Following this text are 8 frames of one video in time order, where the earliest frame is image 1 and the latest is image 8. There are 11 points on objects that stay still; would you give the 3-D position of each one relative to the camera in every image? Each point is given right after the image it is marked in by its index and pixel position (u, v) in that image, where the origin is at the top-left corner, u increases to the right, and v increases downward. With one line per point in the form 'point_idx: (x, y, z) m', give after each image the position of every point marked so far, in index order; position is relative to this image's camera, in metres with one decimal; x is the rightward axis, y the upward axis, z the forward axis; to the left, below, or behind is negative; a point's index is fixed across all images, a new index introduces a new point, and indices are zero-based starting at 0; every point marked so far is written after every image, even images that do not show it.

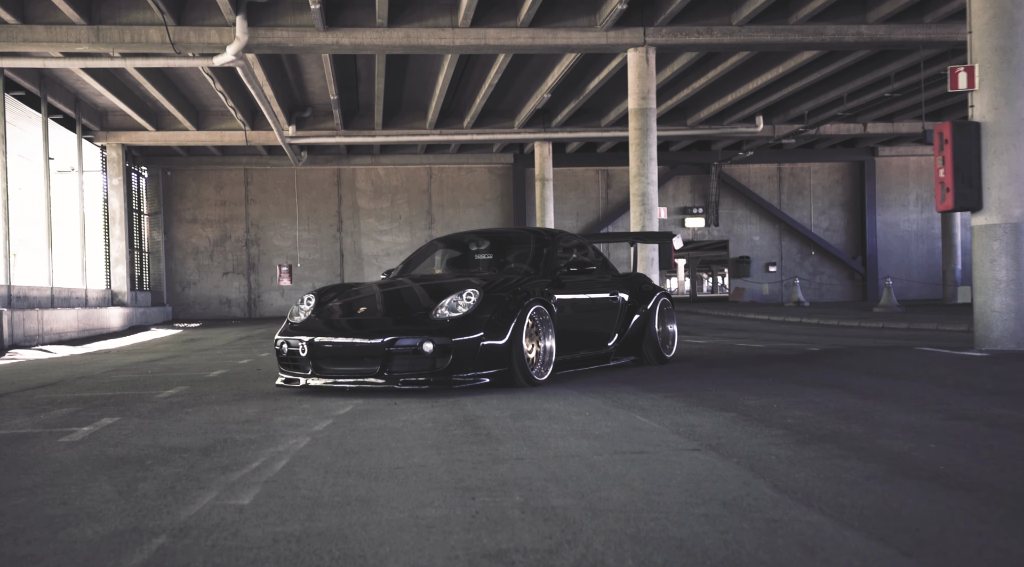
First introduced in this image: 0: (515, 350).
0: (0.0, -0.5, +6.1) m
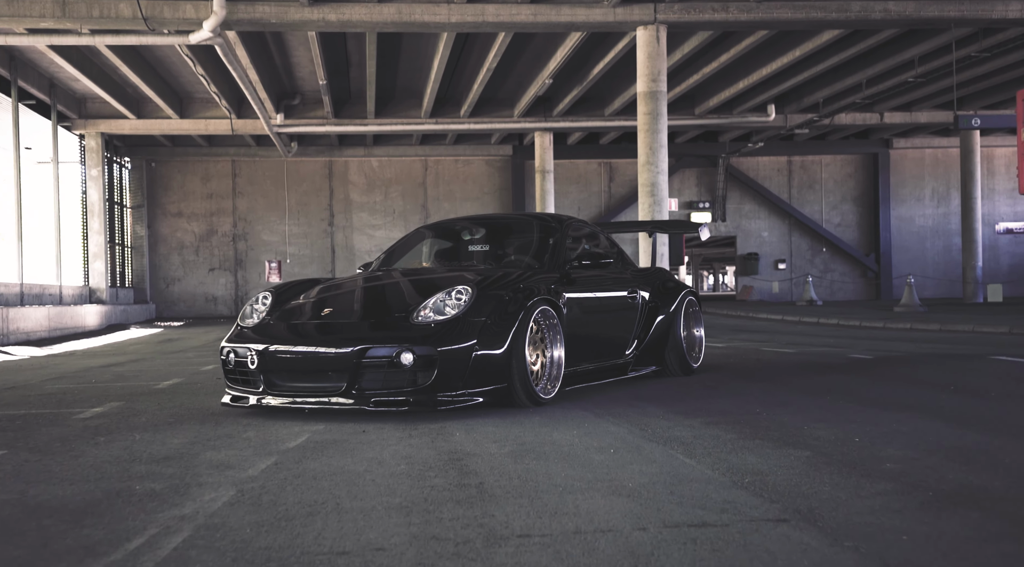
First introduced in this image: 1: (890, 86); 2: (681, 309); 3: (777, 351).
0: (0.0, -0.5, +4.9) m
1: (+8.9, +4.7, +19.5) m
2: (+1.3, -0.2, +6.5) m
3: (+2.9, -0.7, +8.9) m
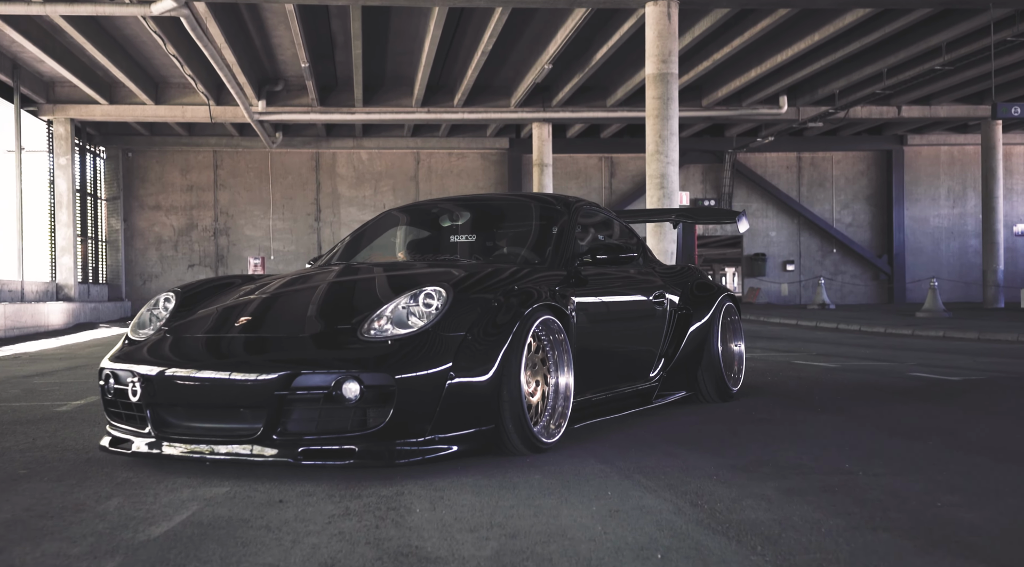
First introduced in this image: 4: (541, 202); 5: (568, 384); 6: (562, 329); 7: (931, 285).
0: (0.0, -0.5, +3.5) m
1: (+8.9, +4.6, +18.2) m
2: (+1.3, -0.2, +5.1) m
3: (+2.8, -0.8, +7.5) m
4: (+0.2, +0.5, +4.7) m
5: (+0.3, -0.5, +3.9) m
6: (+0.2, -0.2, +3.9) m
7: (+9.0, 0.0, +17.6) m
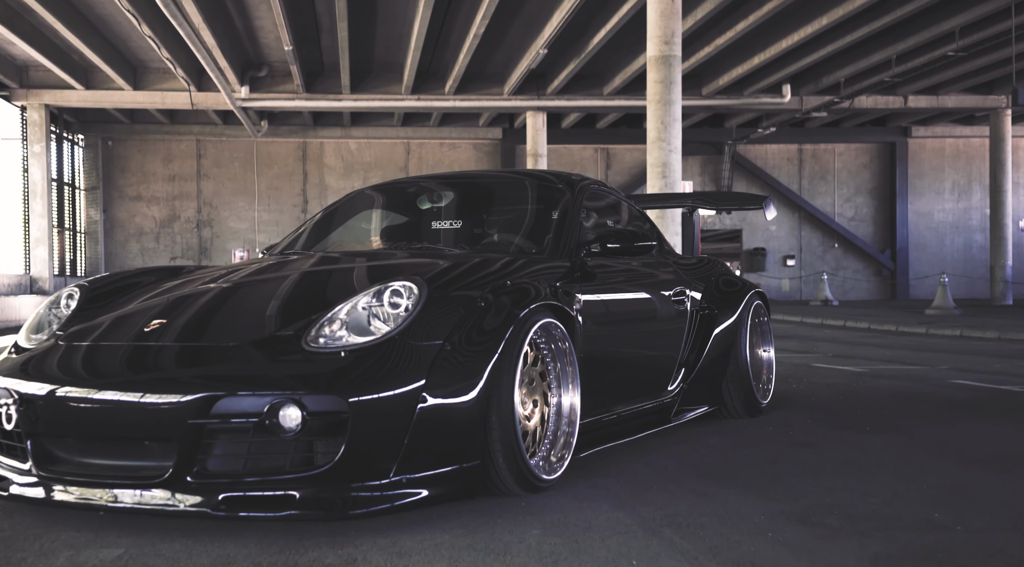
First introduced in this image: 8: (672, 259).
0: (-0.1, -0.4, +2.8) m
1: (+8.7, +4.7, +17.4) m
2: (+1.2, -0.2, +4.4) m
3: (+2.7, -0.7, +6.8) m
4: (+0.1, +0.5, +4.0) m
5: (+0.2, -0.5, +3.2) m
6: (+0.2, -0.2, +3.1) m
7: (+8.9, +0.1, +16.9) m
8: (+0.8, +0.1, +4.2) m
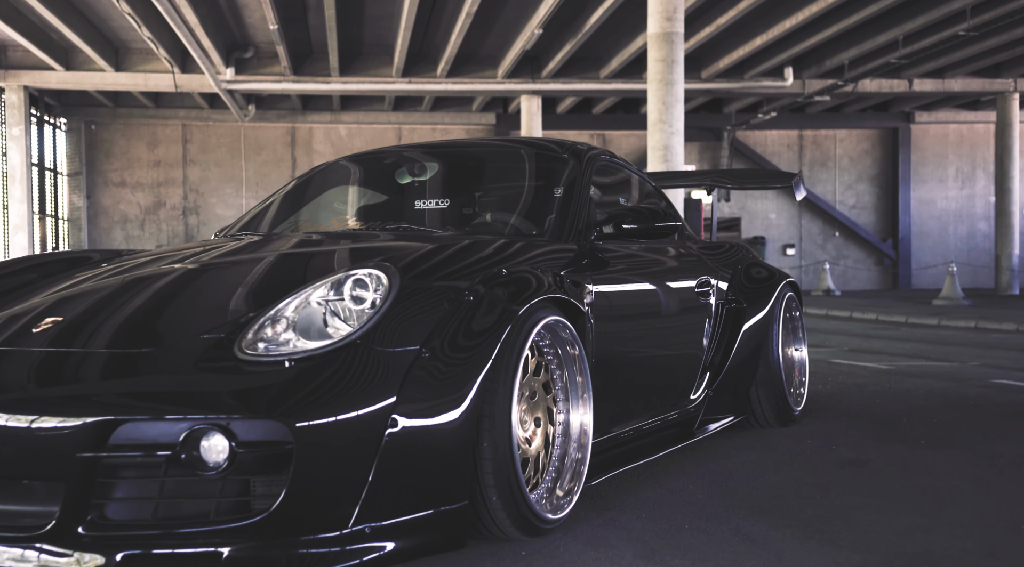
0: (-0.1, -0.4, +2.2) m
1: (+8.6, +4.9, +16.8) m
2: (+1.2, -0.1, +3.8) m
3: (+2.7, -0.6, +6.2) m
4: (+0.1, +0.6, +3.4) m
5: (+0.2, -0.4, +2.6) m
6: (+0.2, -0.2, +2.5) m
7: (+8.8, +0.3, +16.4) m
8: (+0.8, +0.2, +3.6) m
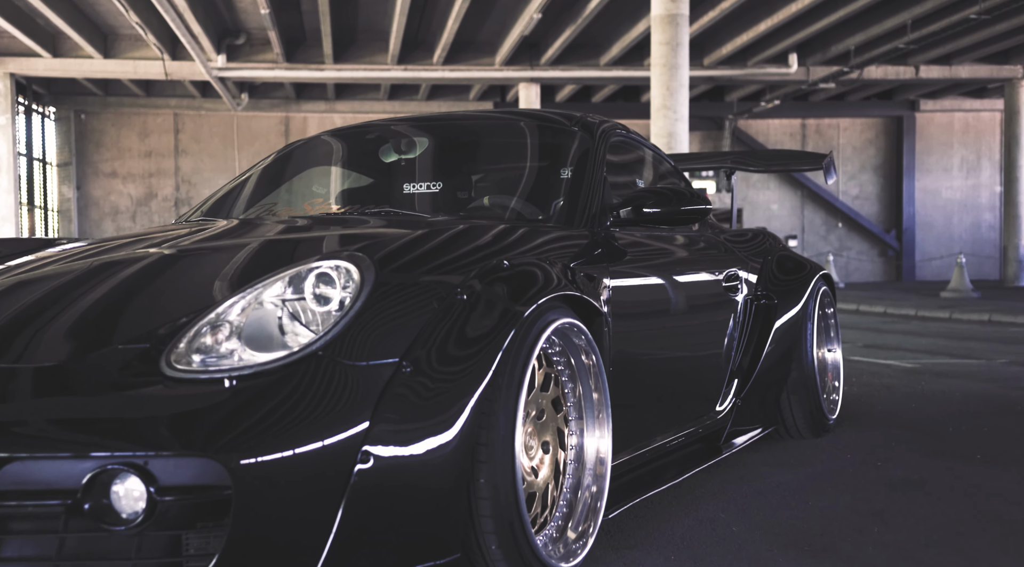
0: (-0.1, -0.4, +1.8) m
1: (+8.6, +5.1, +16.4) m
2: (+1.2, -0.1, +3.4) m
3: (+2.7, -0.6, +5.8) m
4: (+0.1, +0.6, +3.0) m
5: (+0.2, -0.4, +2.2) m
6: (+0.2, -0.2, +2.1) m
7: (+8.7, +0.4, +16.0) m
8: (+0.8, +0.2, +3.2) m
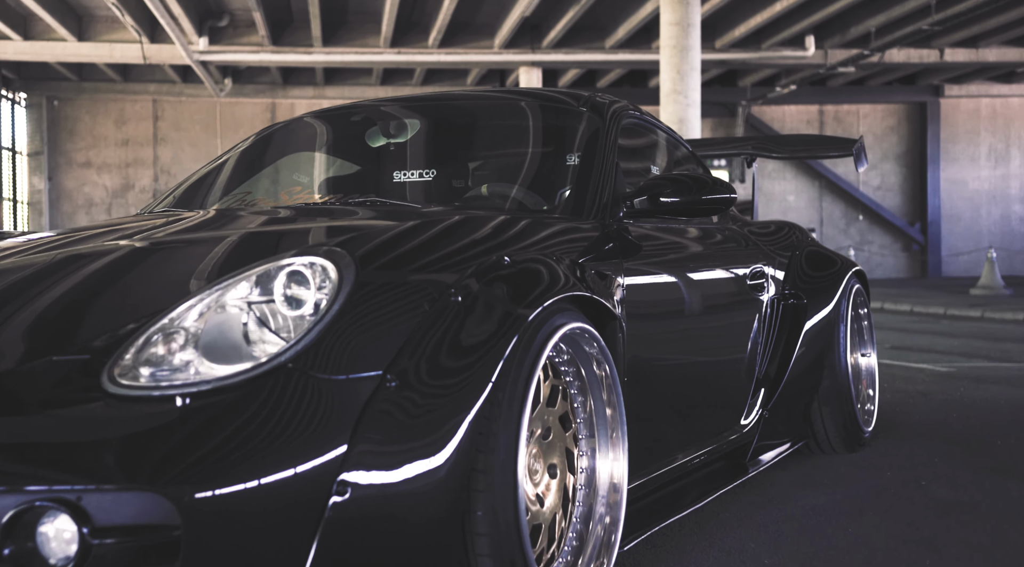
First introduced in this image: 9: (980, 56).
0: (-0.1, -0.4, +1.6) m
1: (+8.9, +5.3, +15.9) m
2: (+1.3, -0.1, +3.1) m
3: (+2.8, -0.5, +5.5) m
4: (+0.1, +0.6, +2.7) m
5: (+0.2, -0.4, +1.9) m
6: (+0.2, -0.2, +1.9) m
7: (+9.0, +0.6, +15.6) m
8: (+0.8, +0.2, +2.9) m
9: (+11.4, +5.5, +19.9) m
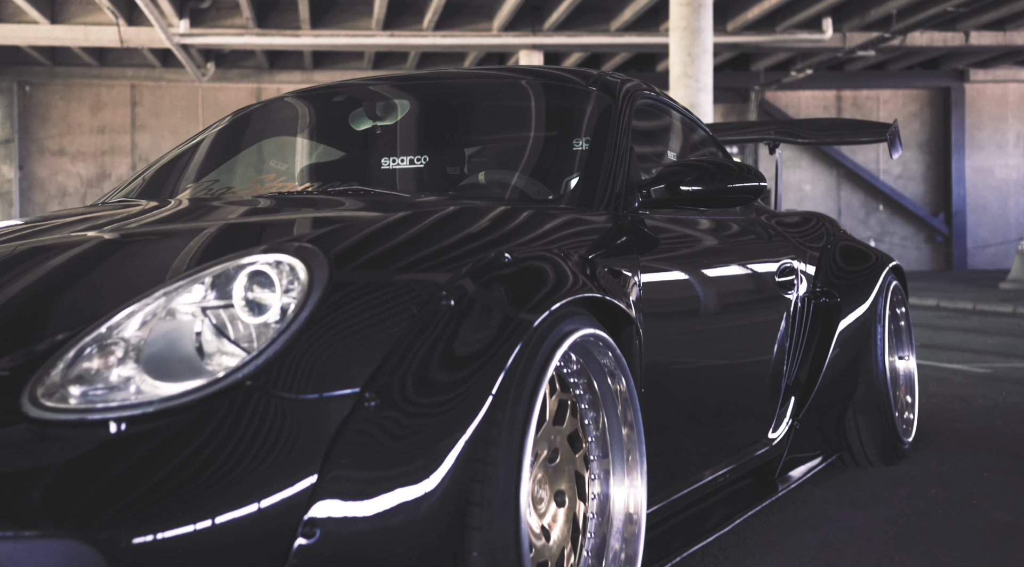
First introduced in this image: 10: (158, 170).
0: (-0.1, -0.4, +1.4) m
1: (+9.1, +5.5, +15.5) m
2: (+1.3, -0.1, +2.9) m
3: (+2.9, -0.5, +5.3) m
4: (+0.2, +0.6, +2.5) m
5: (+0.2, -0.4, +1.7) m
6: (+0.2, -0.2, +1.7) m
7: (+9.3, +0.8, +15.2) m
8: (+0.9, +0.2, +2.7) m
9: (+11.7, +5.8, +19.4) m
10: (-1.1, +0.4, +2.7) m
